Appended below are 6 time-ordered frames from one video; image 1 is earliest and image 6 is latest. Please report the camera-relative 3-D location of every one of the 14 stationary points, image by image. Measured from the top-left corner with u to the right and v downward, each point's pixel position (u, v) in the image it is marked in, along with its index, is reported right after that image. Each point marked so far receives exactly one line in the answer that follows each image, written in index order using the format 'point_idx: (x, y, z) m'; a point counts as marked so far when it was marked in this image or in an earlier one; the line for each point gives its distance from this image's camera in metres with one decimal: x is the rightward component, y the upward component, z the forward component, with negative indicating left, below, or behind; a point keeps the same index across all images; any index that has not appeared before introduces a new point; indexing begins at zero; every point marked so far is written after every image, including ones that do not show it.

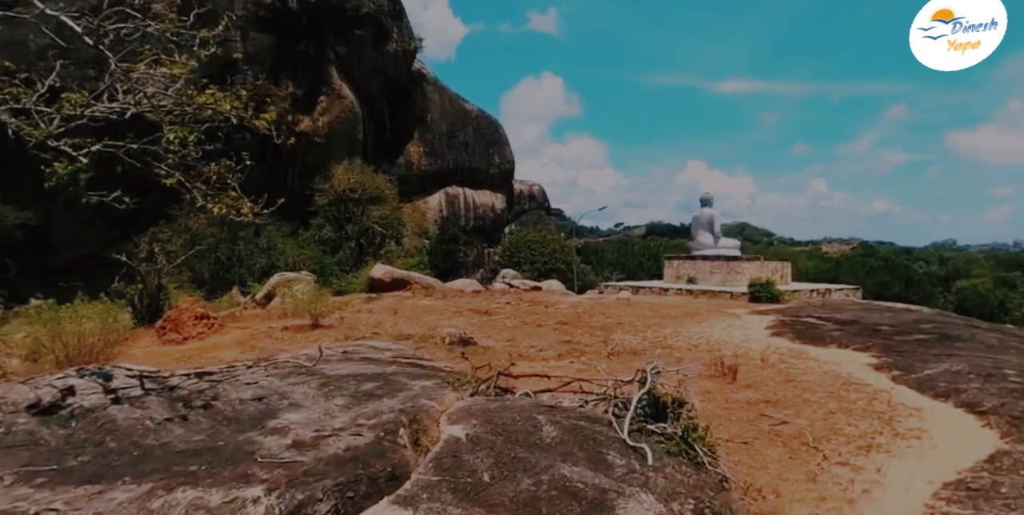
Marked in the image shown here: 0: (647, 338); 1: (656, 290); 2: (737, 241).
0: (+1.6, -1.0, +7.2) m
1: (+4.5, -1.0, +17.1) m
2: (+7.4, +0.5, +18.5) m
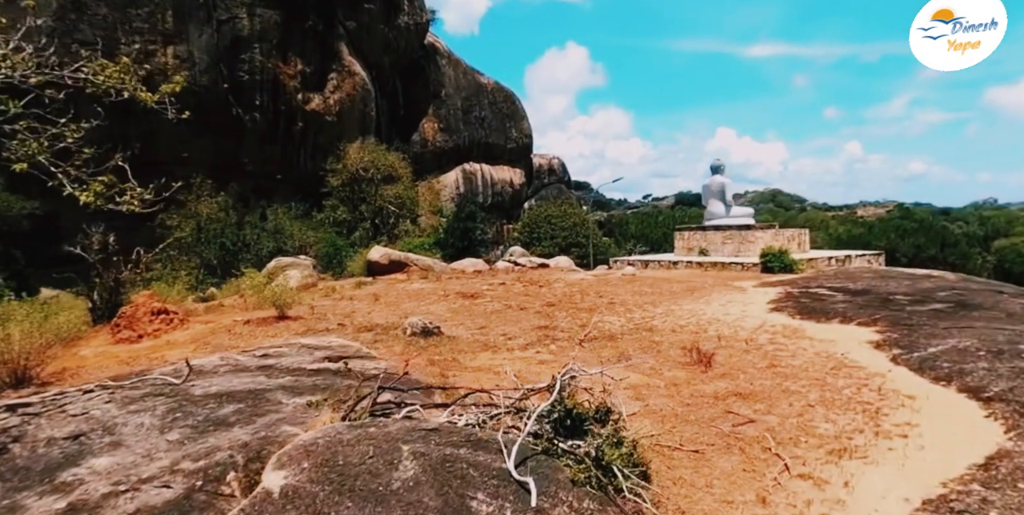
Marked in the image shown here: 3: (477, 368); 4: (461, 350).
0: (+1.3, -0.7, +6.7) m
1: (+4.5, -0.2, +16.5) m
2: (+7.5, +1.5, +17.8) m
3: (-0.3, -0.9, +4.4) m
4: (-0.5, -0.9, +5.2) m
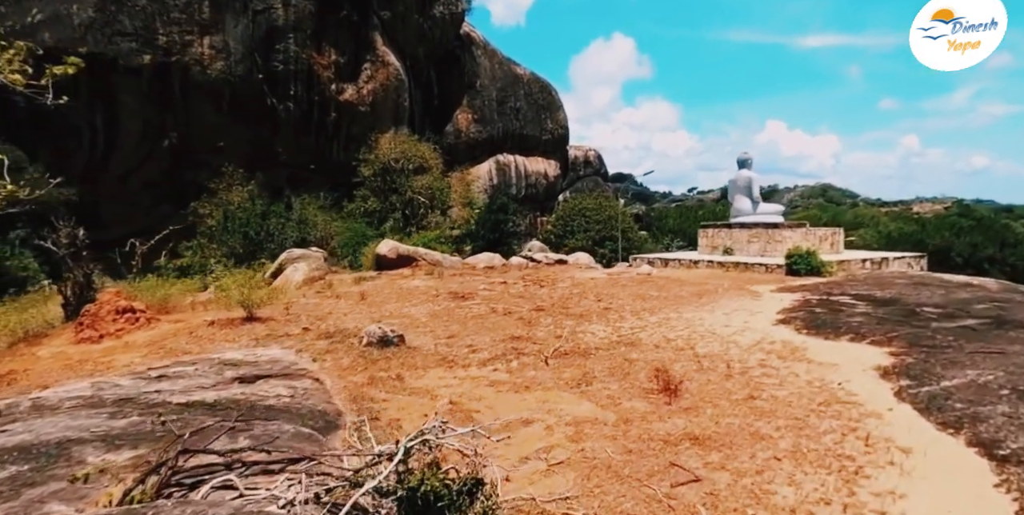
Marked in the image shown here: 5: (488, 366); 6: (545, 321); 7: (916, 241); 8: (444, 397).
0: (+1.1, -0.8, +6.2) m
1: (+4.8, -0.2, +15.7) m
2: (+7.9, +1.5, +16.8) m
3: (-0.7, -1.0, +4.0) m
4: (-0.9, -0.9, +4.7) m
5: (-0.2, -0.9, +4.7) m
6: (+0.4, -0.8, +6.8) m
7: (+12.5, +0.5, +17.9) m
8: (-0.5, -1.0, +3.9) m
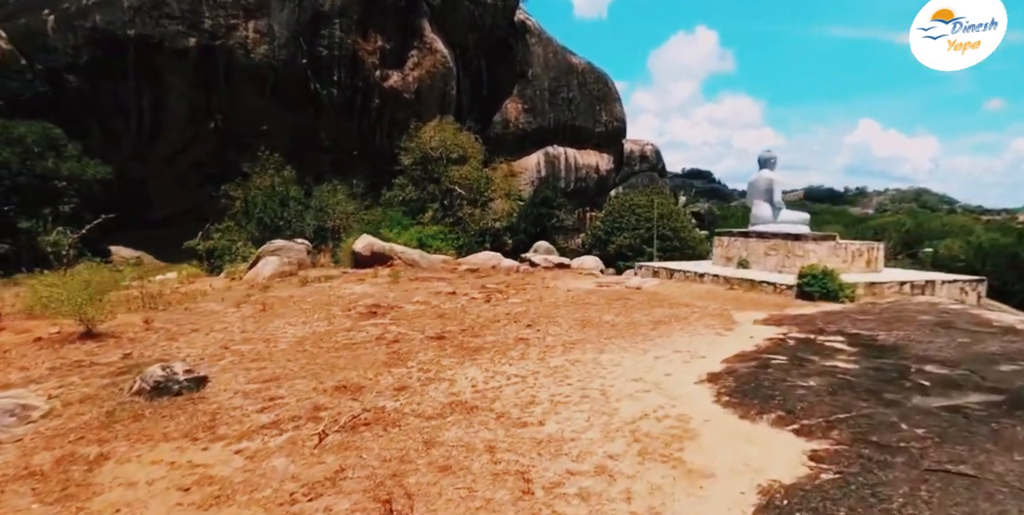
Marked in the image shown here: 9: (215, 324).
0: (-0.3, -1.0, +4.9) m
1: (+4.4, -0.4, +14.0) m
2: (+7.5, +1.1, +14.8) m
3: (-2.2, -1.2, +2.8) m
4: (-2.3, -1.1, +3.6) m
5: (-1.7, -1.1, +3.5) m
6: (-0.9, -1.0, +5.5) m
7: (+12.2, 0.0, +15.5) m
8: (-2.0, -1.2, +2.7) m
9: (-3.7, -0.8, +7.0) m
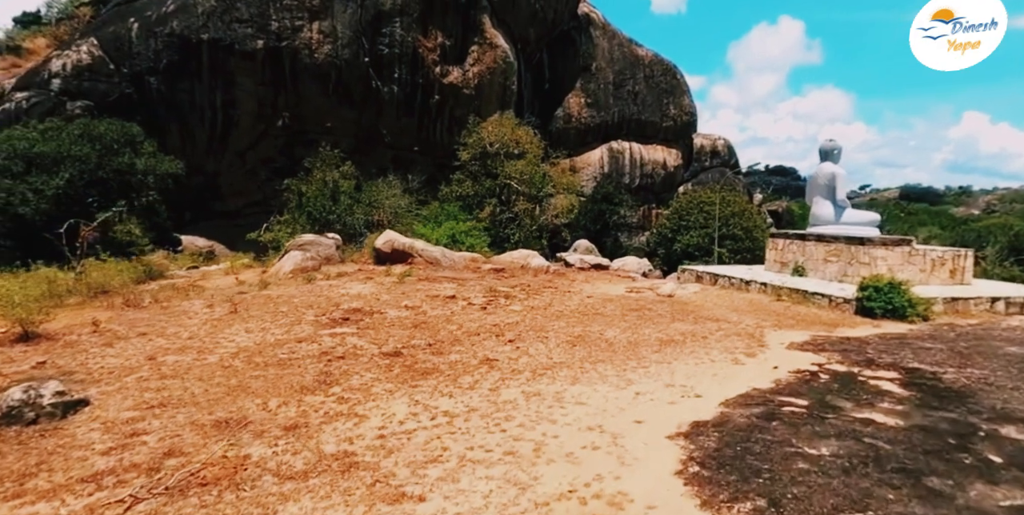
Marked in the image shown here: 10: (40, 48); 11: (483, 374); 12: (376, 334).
0: (-0.8, -1.1, +4.0) m
1: (+4.9, -0.5, +12.5) m
2: (+8.2, +1.0, +12.9) m
3: (-2.9, -1.2, +2.2) m
4: (-3.0, -1.1, +3.0) m
5: (-2.4, -1.2, +2.8) m
6: (-1.3, -1.0, +4.7) m
7: (+12.8, -0.3, +13.1) m
8: (-2.8, -1.2, +2.1) m
9: (-3.9, -0.8, +6.5) m
10: (-16.0, +7.3, +19.7) m
11: (-0.2, -1.0, +5.2) m
12: (-1.5, -0.9, +6.4) m
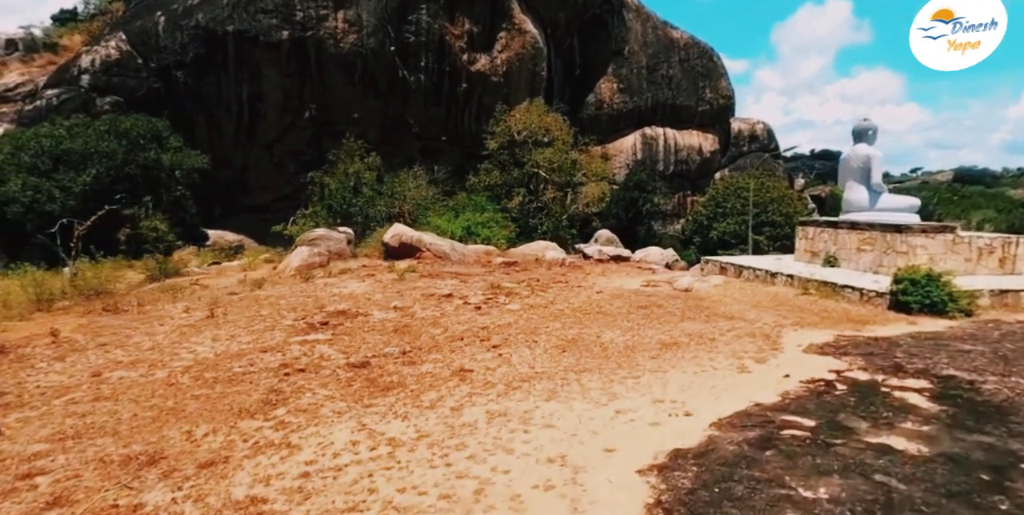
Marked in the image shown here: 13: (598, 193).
0: (-1.1, -1.2, +3.5) m
1: (+5.1, -0.3, +11.7) m
2: (+8.3, +1.2, +11.9) m
3: (-3.3, -1.3, +1.9) m
4: (-3.3, -1.3, +2.6) m
5: (-2.7, -1.3, +2.4) m
6: (-1.6, -1.1, +4.3) m
7: (+13.0, 0.0, +11.8) m
8: (-3.2, -1.4, +1.7) m
9: (-4.1, -0.8, +6.2) m
10: (-15.5, +7.3, +20.0) m
11: (-0.5, -1.1, +4.7) m
12: (-1.7, -0.9, +6.0) m
13: (+2.4, +2.2, +19.8) m
